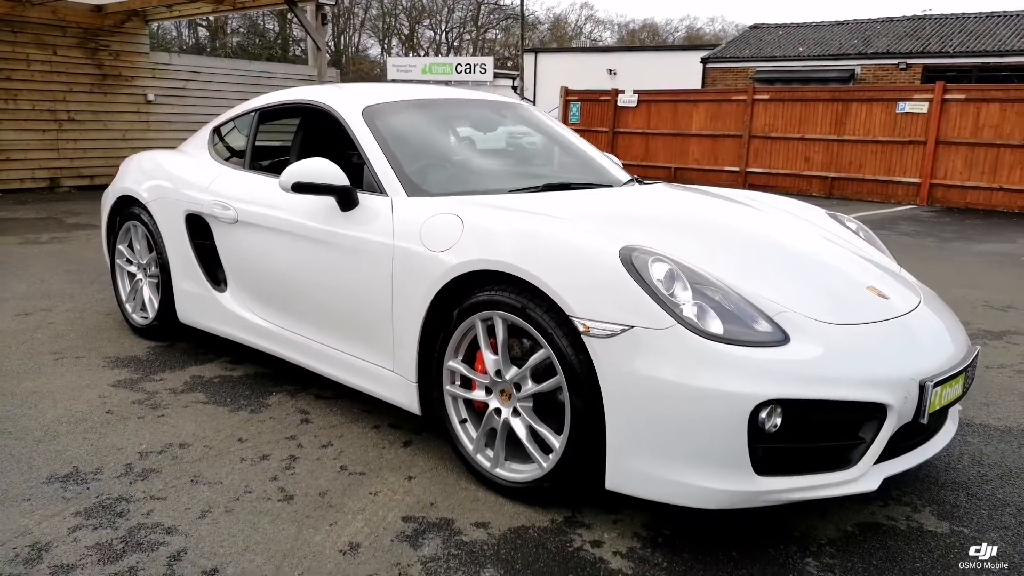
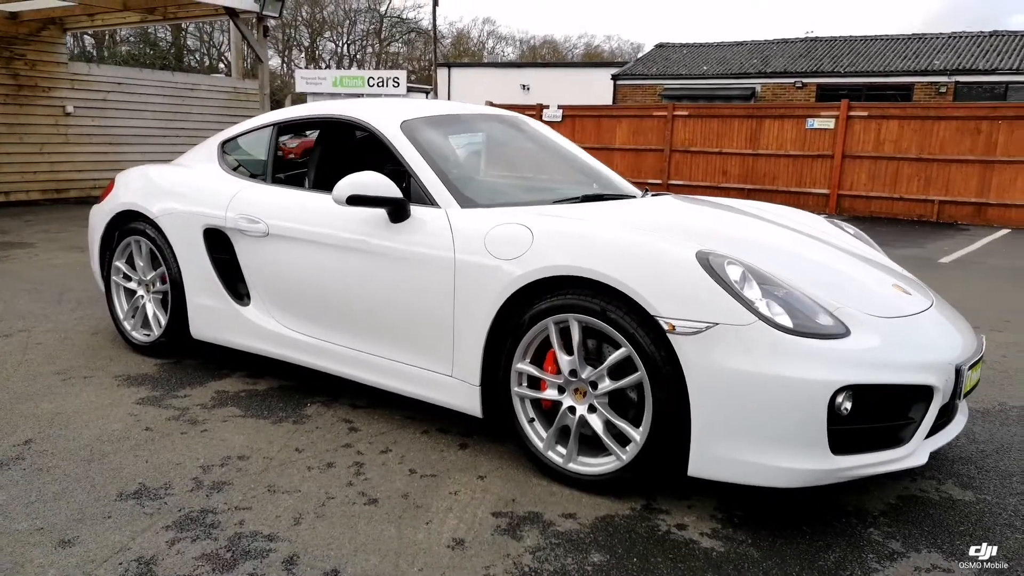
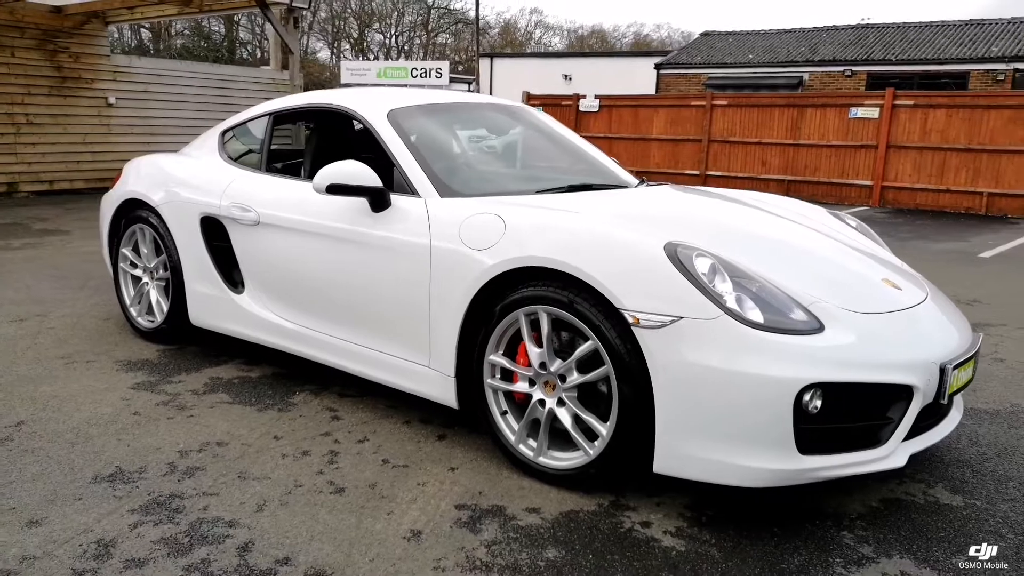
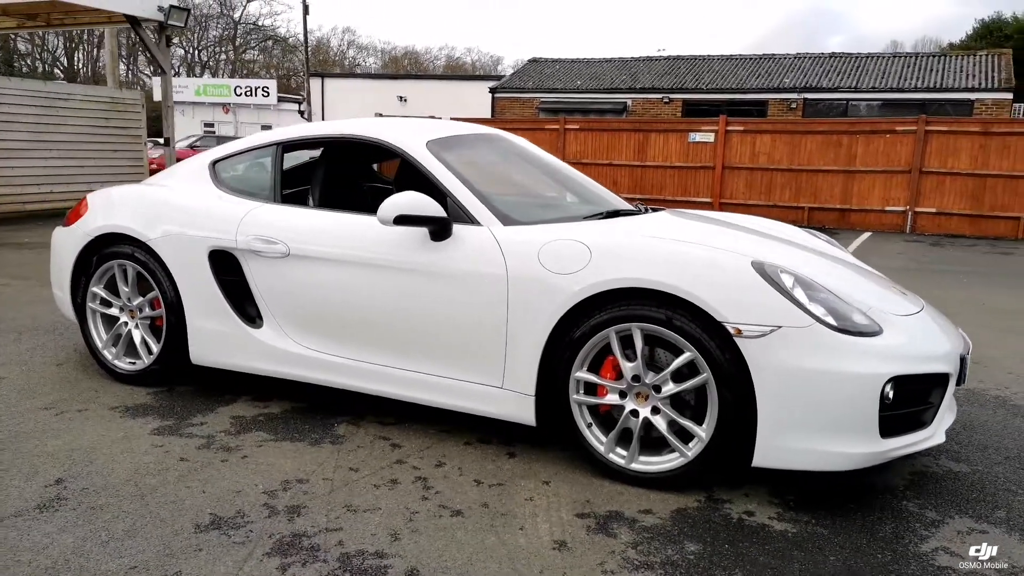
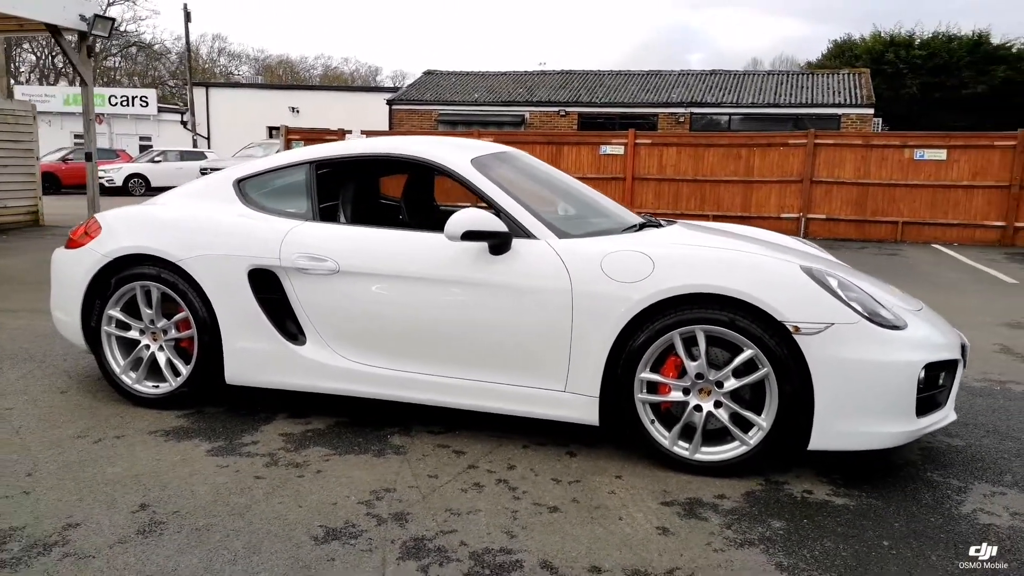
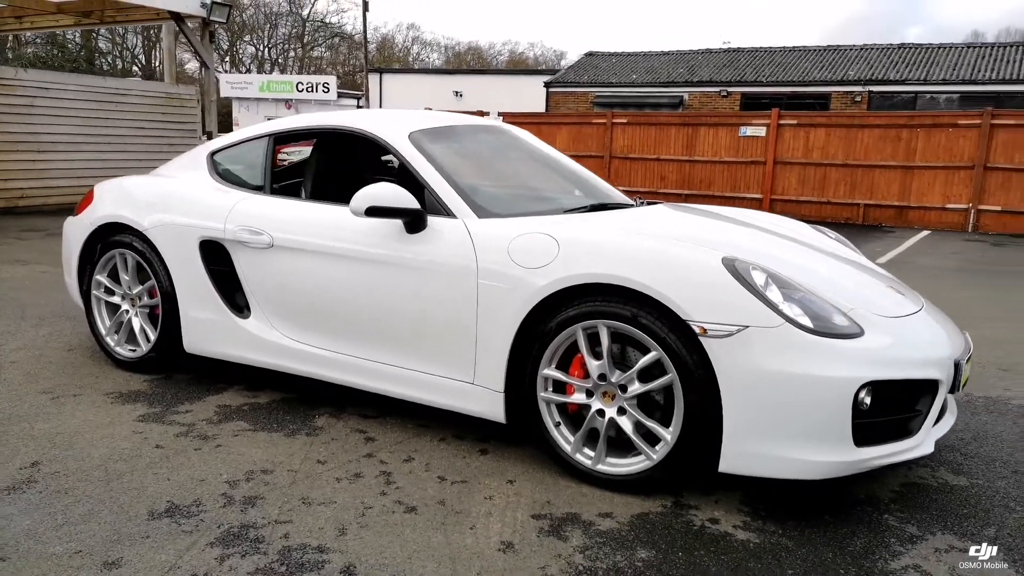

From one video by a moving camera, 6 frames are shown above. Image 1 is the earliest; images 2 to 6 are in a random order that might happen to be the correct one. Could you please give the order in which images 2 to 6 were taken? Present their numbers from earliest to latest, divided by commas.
3, 2, 6, 4, 5
